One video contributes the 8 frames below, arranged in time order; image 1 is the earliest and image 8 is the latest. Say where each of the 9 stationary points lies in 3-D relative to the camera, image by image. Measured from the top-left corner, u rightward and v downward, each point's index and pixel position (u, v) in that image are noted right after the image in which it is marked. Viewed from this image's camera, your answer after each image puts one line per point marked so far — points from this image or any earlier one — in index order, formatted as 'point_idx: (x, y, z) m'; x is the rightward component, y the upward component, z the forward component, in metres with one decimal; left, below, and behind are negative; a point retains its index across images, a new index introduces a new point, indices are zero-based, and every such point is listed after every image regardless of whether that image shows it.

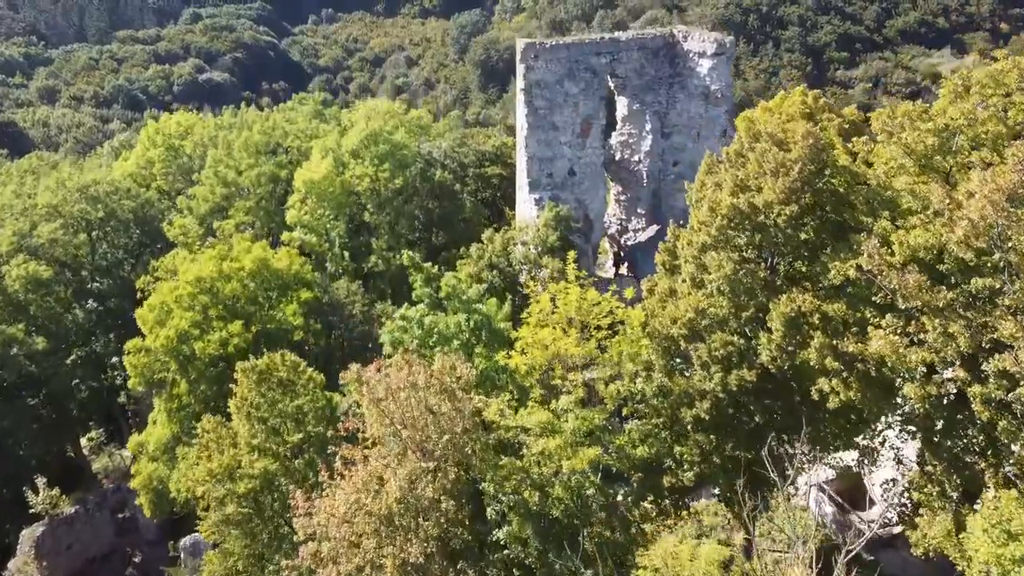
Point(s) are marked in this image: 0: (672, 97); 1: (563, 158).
0: (+3.7, +4.4, +18.9) m
1: (+1.1, +2.9, +18.3) m
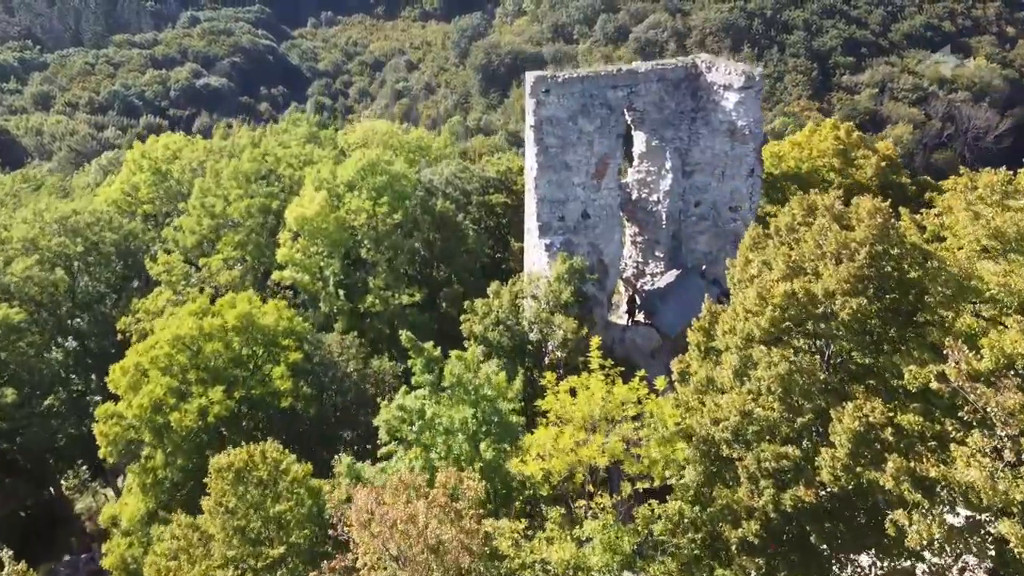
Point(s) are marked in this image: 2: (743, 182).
0: (+3.9, +3.3, +17.4) m
1: (+1.3, +1.8, +16.8) m
2: (+4.8, +2.2, +17.2) m
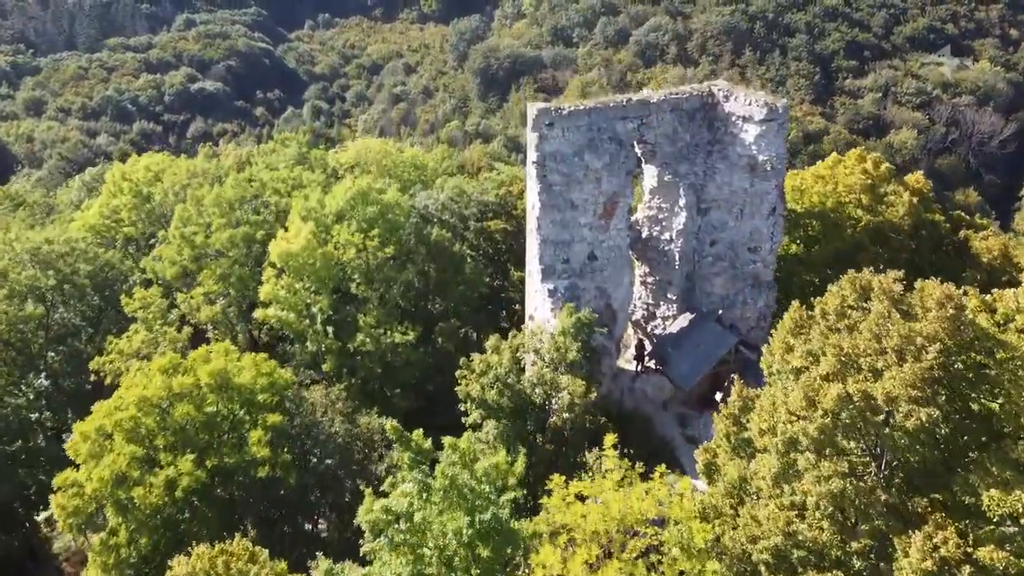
0: (+3.9, +2.3, +16.0) m
1: (+1.3, +0.9, +15.4) m
2: (+4.8, +1.3, +15.8) m
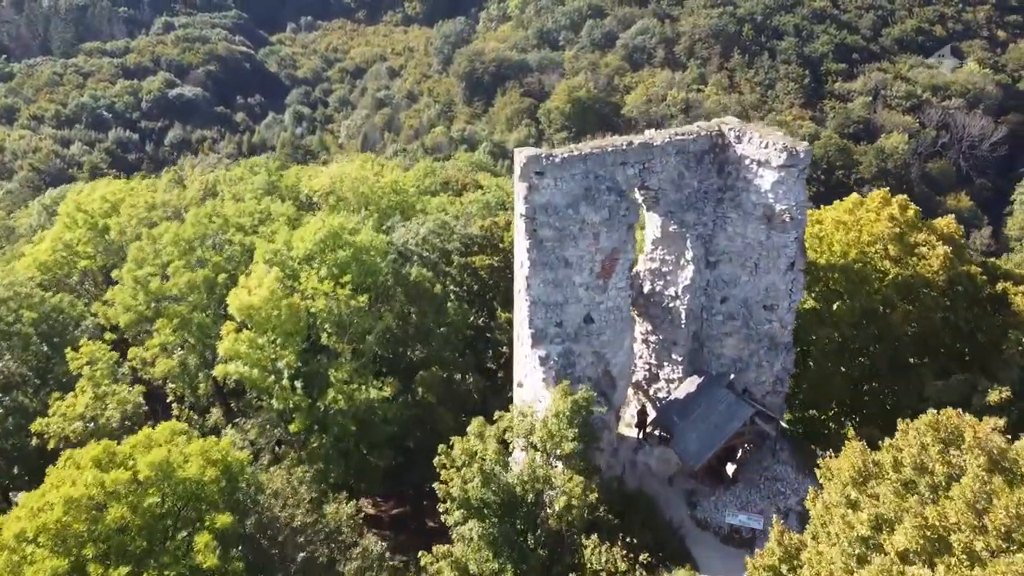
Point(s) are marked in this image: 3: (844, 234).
0: (+3.6, +1.2, +14.2) m
1: (+1.1, -0.3, +13.6) m
2: (+4.6, +0.2, +14.0) m
3: (+6.9, +1.0, +16.7) m
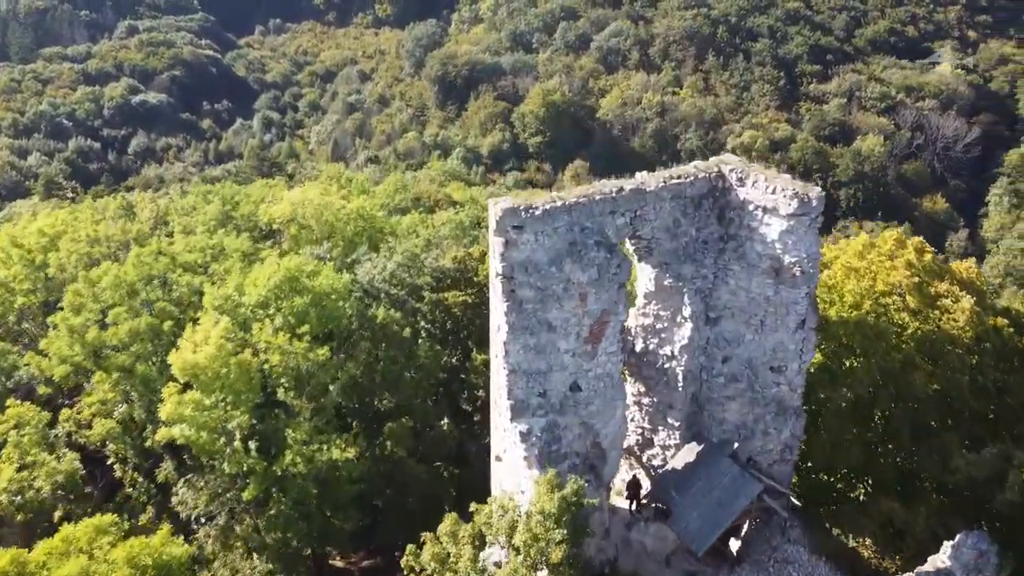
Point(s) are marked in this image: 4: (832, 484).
0: (+3.2, +0.3, +12.6) m
1: (+0.8, -1.2, +12.0) m
2: (+4.2, -0.7, +12.5) m
3: (+6.4, +0.1, +15.3) m
4: (+5.8, -3.6, +15.0) m
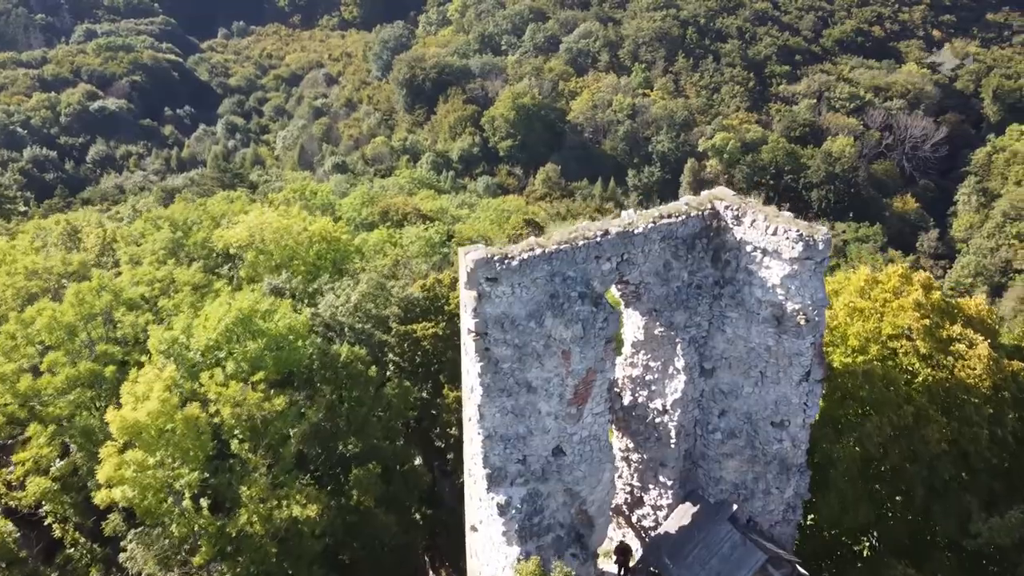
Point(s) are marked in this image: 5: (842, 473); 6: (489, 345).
0: (+2.9, -0.4, +11.4) m
1: (+0.4, -1.9, +10.7) m
2: (+3.9, -1.4, +11.3) m
3: (+6.0, -0.5, +14.2) m
4: (+5.4, -4.2, +13.9) m
5: (+5.3, -3.0, +13.4) m
6: (-0.3, -0.7, +10.3) m
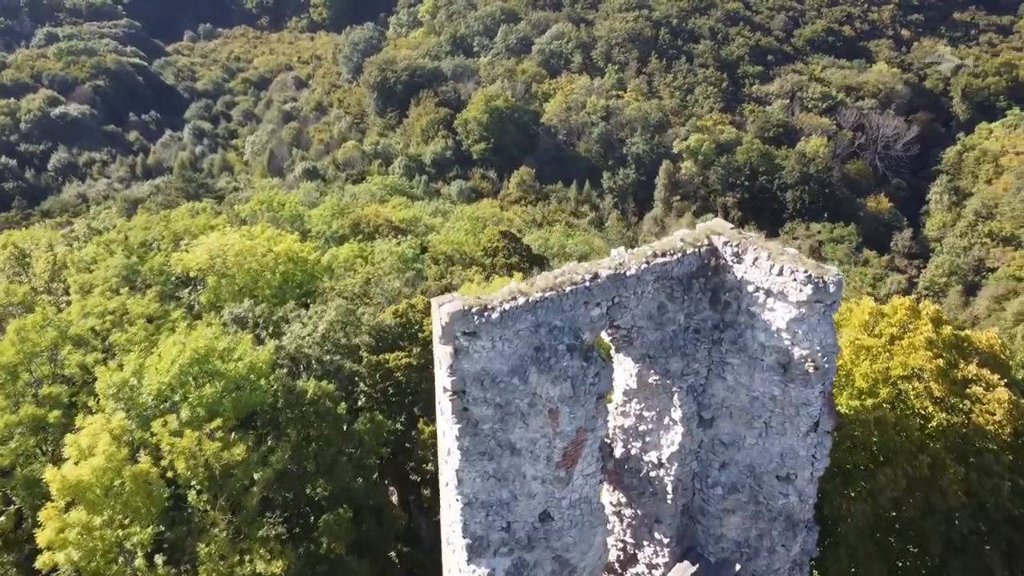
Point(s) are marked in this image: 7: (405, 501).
0: (+2.6, -0.9, +10.4) m
1: (+0.2, -2.5, +9.6) m
2: (+3.6, -1.9, +10.4) m
3: (+5.6, -1.0, +13.3) m
4: (+5.2, -4.7, +13.0) m
5: (+5.0, -3.5, +12.5) m
6: (-0.5, -1.3, +9.2) m
7: (-2.5, -5.1, +19.8) m
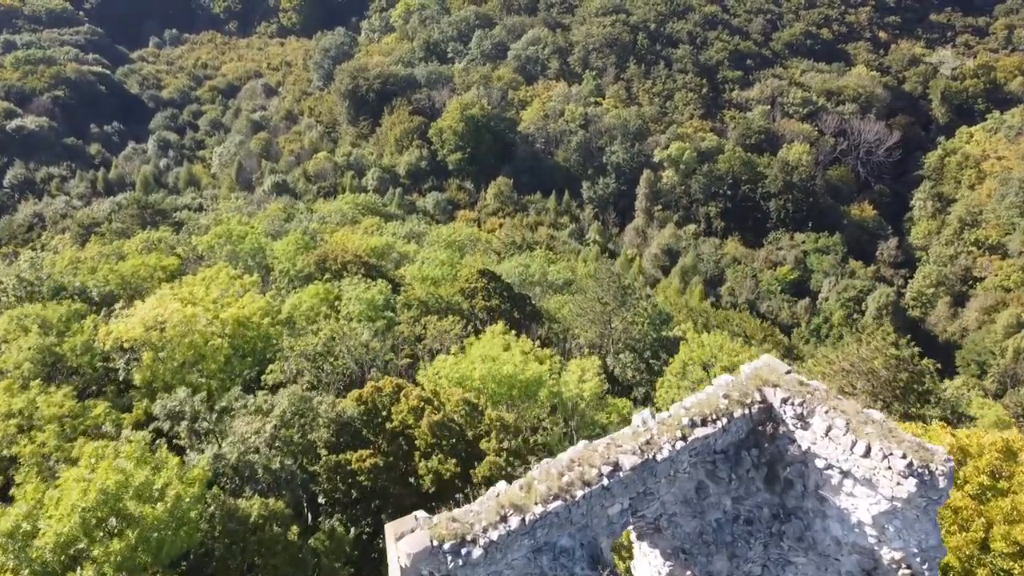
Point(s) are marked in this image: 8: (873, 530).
0: (+2.5, -2.5, +7.8) m
1: (+0.2, -4.2, +7.0) m
2: (+3.5, -3.5, +7.8) m
3: (+5.4, -2.6, +10.7) m
4: (+5.0, -6.3, +10.4) m
5: (+4.9, -5.1, +9.9) m
6: (-0.6, -3.0, +6.5) m
7: (-2.8, -6.8, +17.0) m
8: (+3.2, -2.1, +7.3) m
